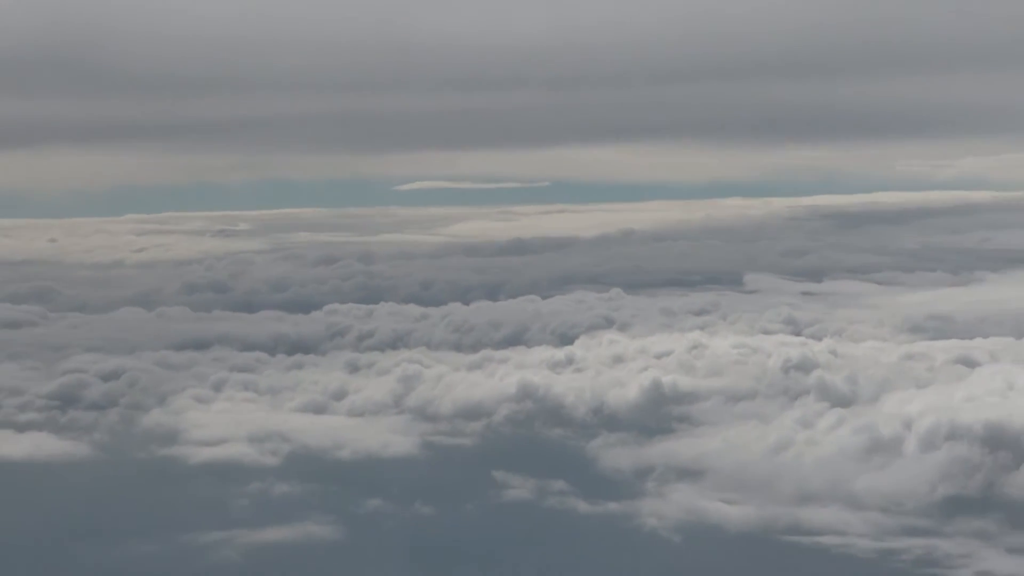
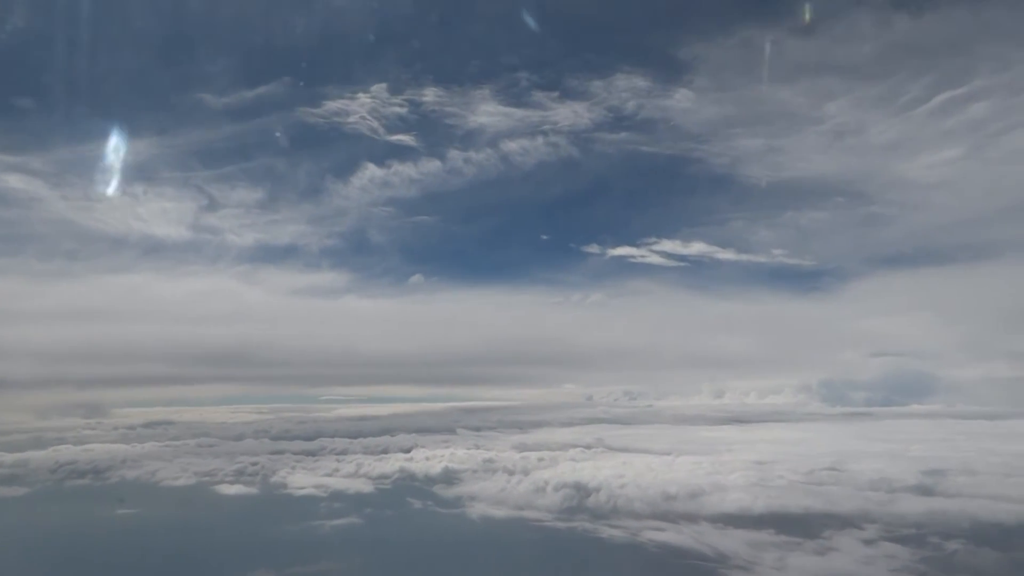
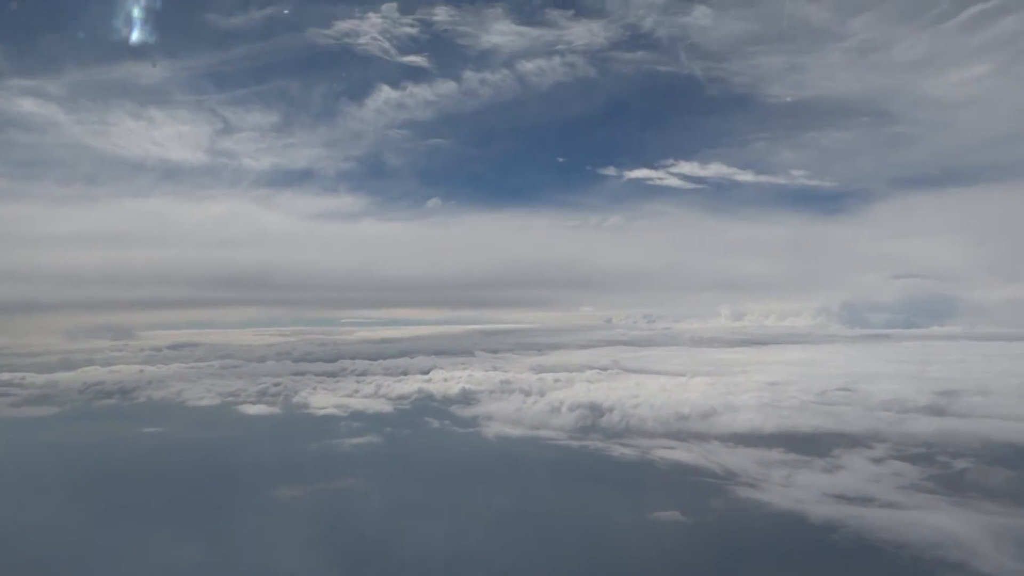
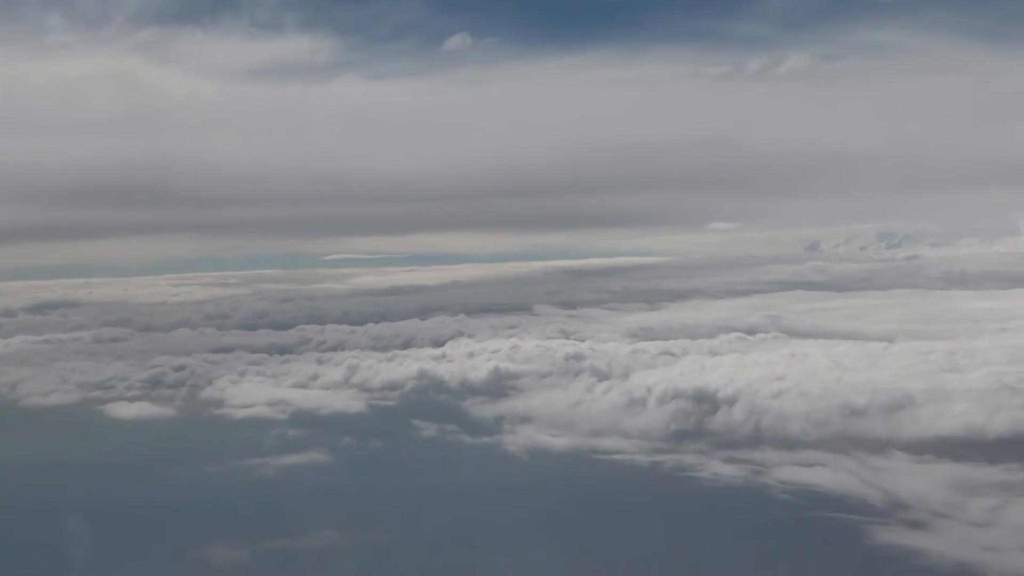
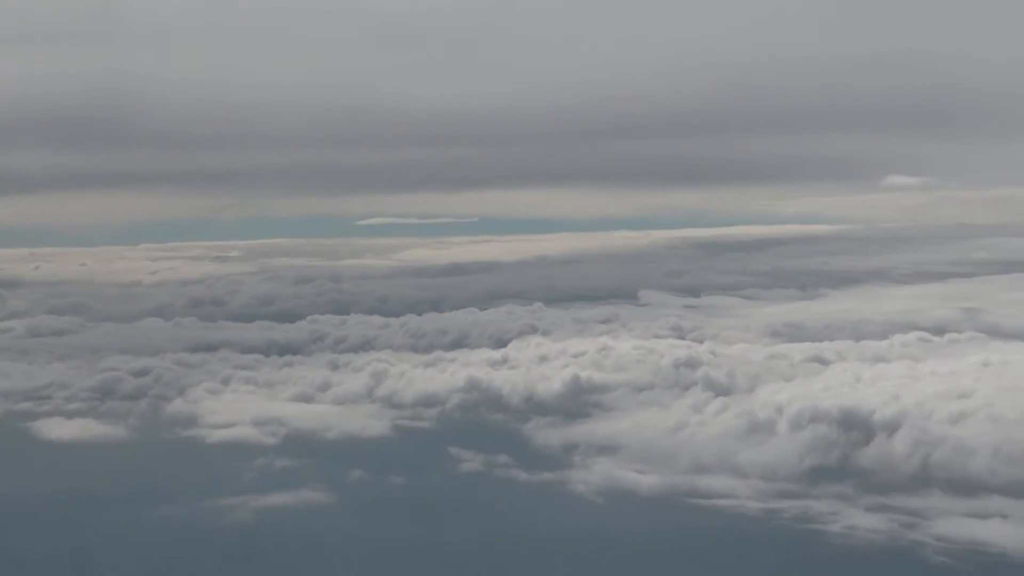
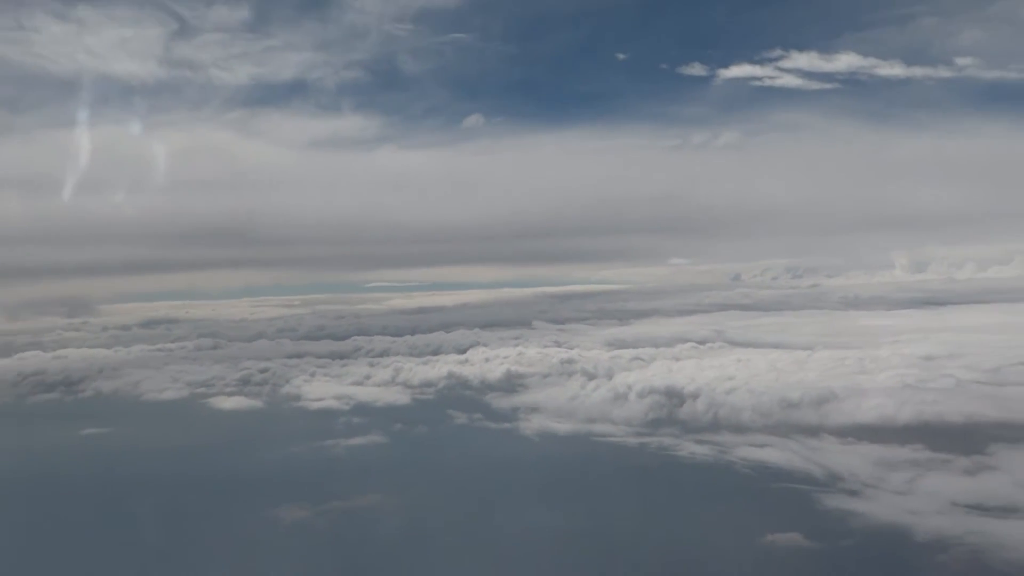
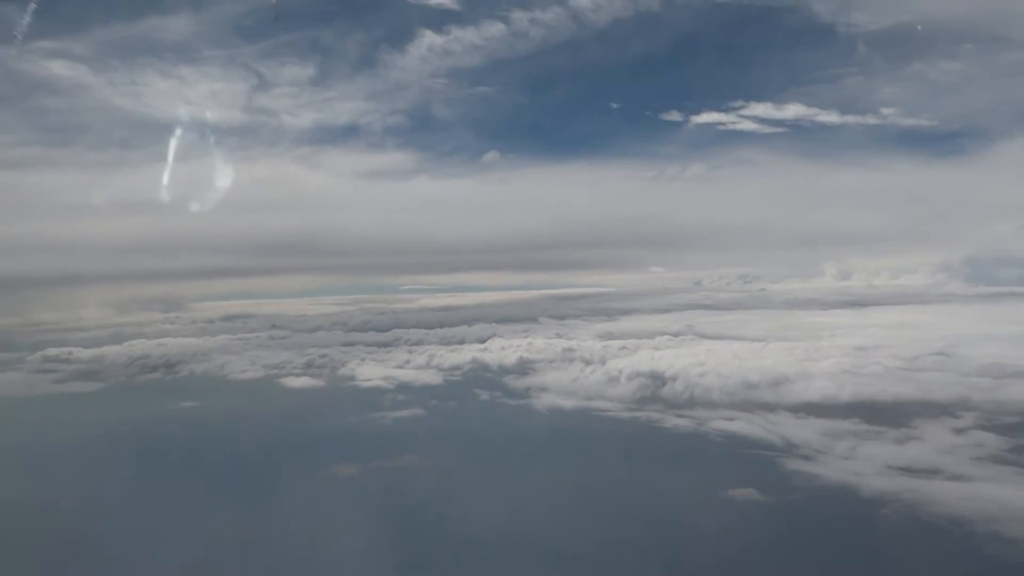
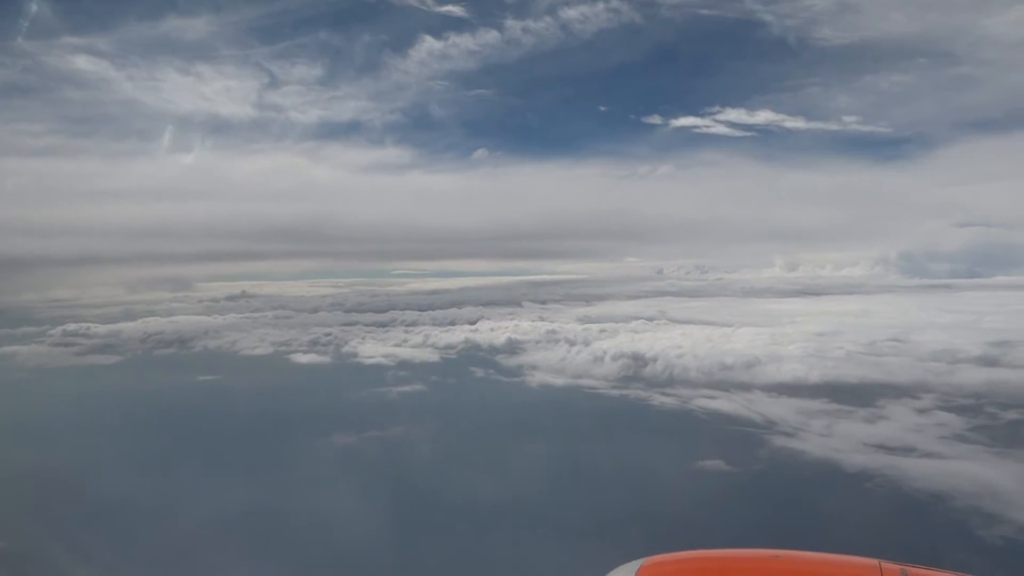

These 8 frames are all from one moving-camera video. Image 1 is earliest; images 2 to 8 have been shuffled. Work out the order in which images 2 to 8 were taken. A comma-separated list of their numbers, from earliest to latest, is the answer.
5, 4, 6, 7, 8, 3, 2
